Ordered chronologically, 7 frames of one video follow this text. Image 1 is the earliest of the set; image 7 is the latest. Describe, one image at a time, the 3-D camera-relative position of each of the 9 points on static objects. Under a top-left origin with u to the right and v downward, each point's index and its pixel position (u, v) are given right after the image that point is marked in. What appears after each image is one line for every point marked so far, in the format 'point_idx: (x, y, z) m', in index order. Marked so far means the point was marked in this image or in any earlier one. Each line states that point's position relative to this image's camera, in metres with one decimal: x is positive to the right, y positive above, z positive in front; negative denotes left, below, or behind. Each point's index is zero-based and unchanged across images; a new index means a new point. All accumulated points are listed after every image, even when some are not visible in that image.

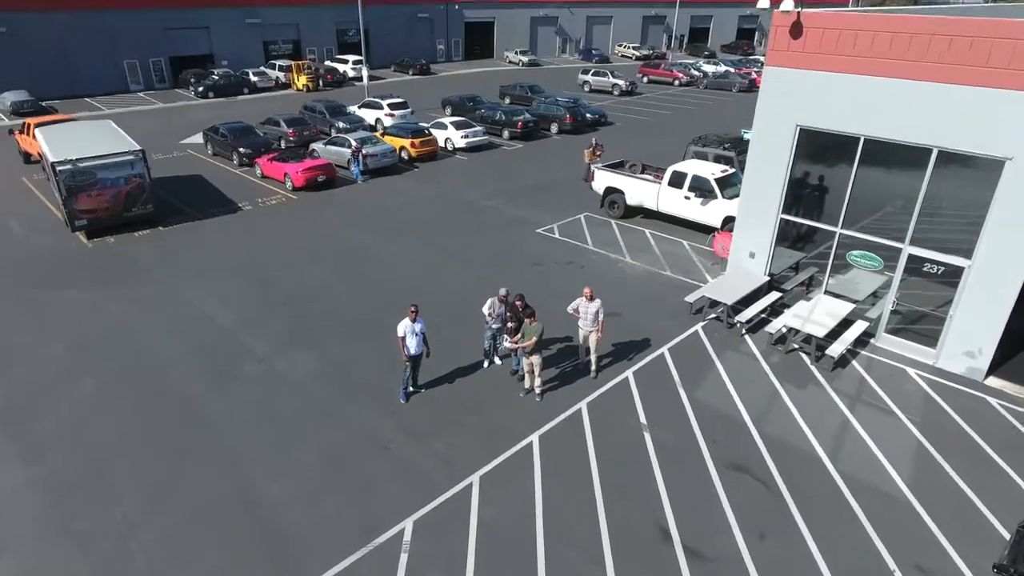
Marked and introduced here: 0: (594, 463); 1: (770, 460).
0: (+1.3, -2.6, +9.7) m
1: (+3.9, -2.6, +9.7) m
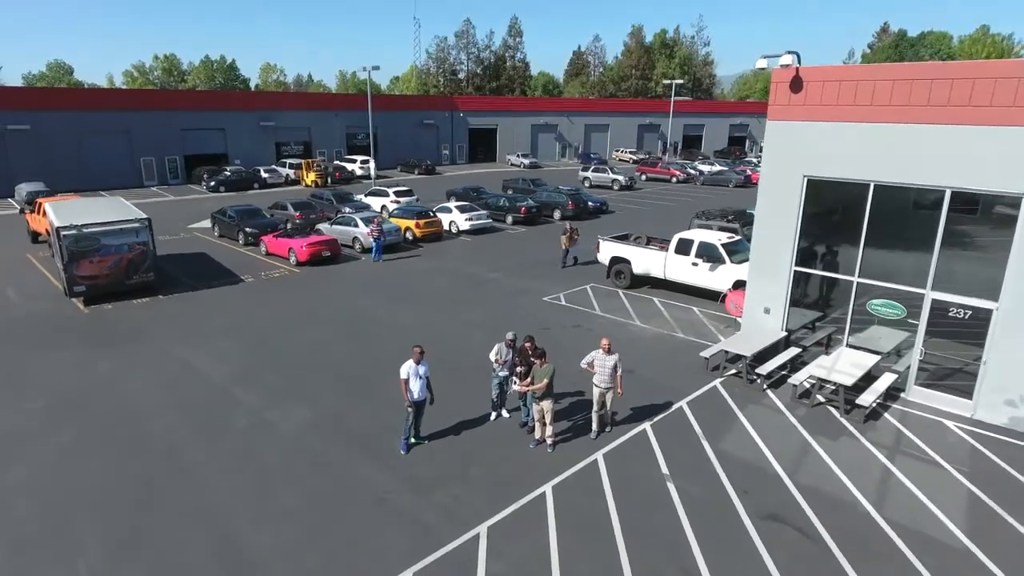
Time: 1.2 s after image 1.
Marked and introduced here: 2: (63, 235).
0: (+1.4, -3.1, +8.7) m
1: (+4.1, -3.0, +8.7) m
2: (-11.6, +1.4, +16.6) m
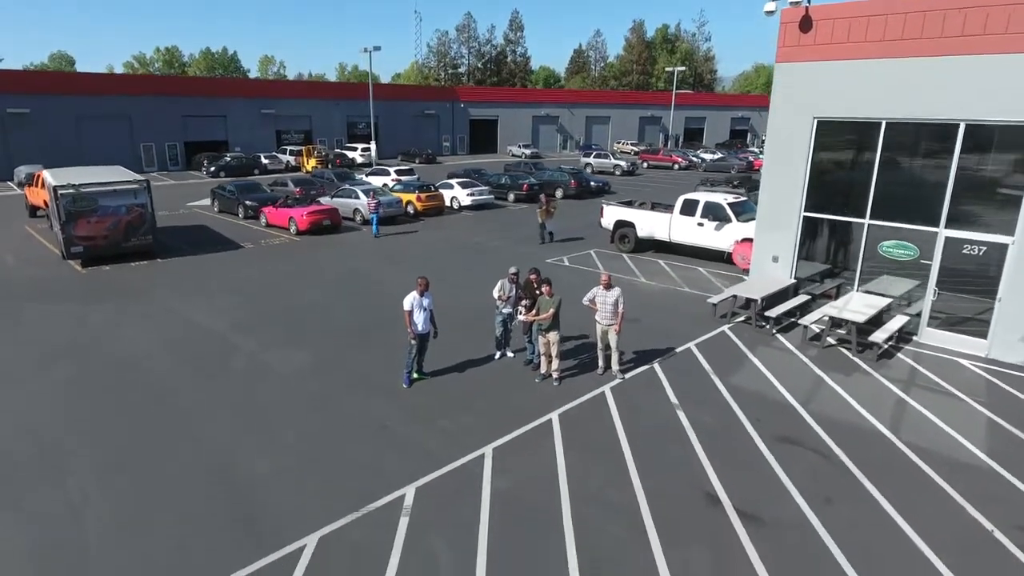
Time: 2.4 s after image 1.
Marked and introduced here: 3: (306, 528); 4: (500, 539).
0: (+1.5, -2.0, +8.5) m
1: (+4.2, -1.9, +8.5) m
2: (-11.6, +2.4, +16.3) m
3: (-2.2, -2.5, +6.8) m
4: (-0.1, -2.6, +6.7) m
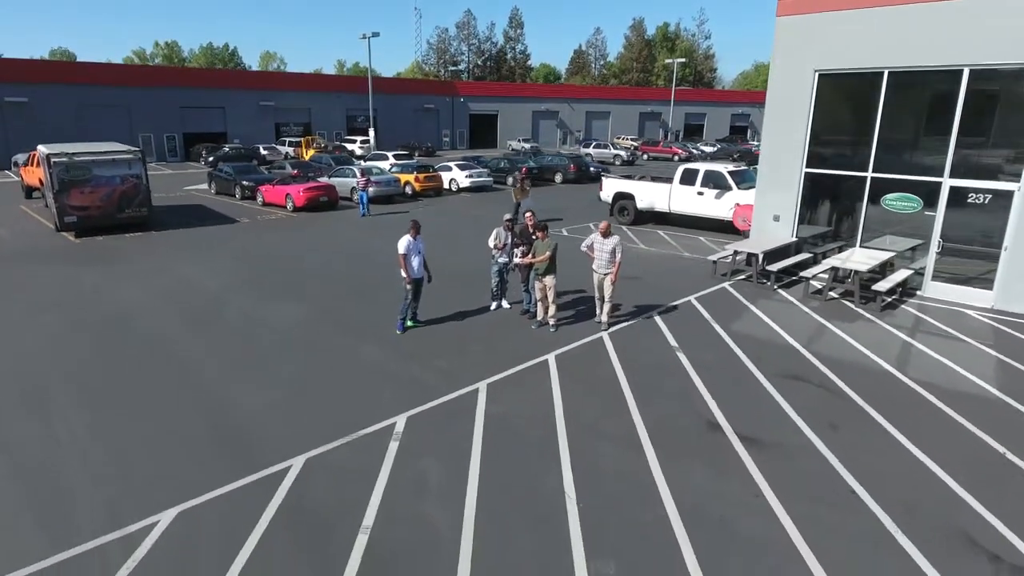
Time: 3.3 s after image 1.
0: (+1.4, -1.1, +8.3) m
1: (+4.1, -1.1, +8.3) m
2: (-11.6, +3.2, +16.2) m
3: (-2.2, -1.7, +6.6) m
4: (-0.2, -1.7, +6.5) m
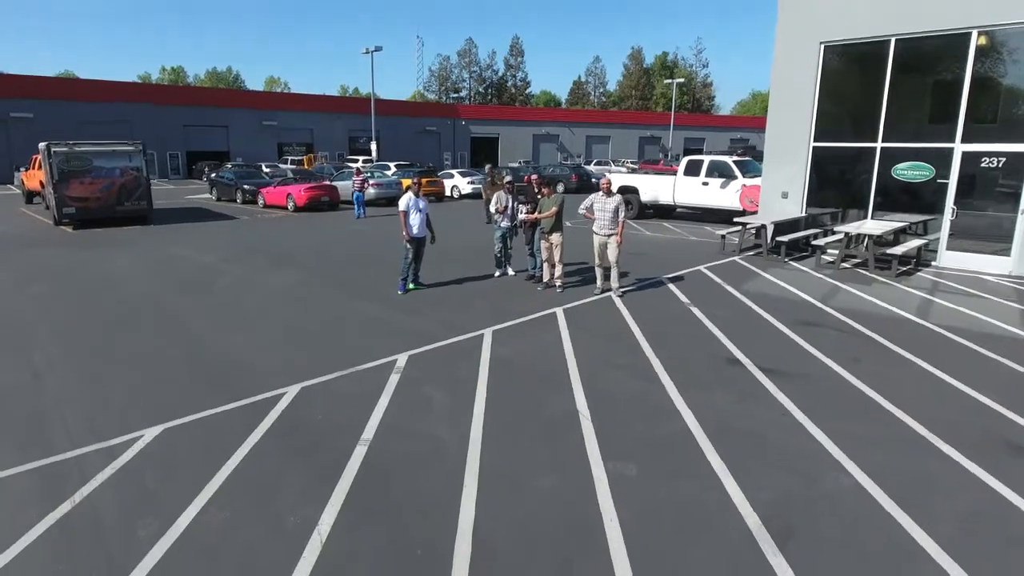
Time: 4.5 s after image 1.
0: (+1.5, -0.5, +7.9) m
1: (+4.2, -0.4, +7.9) m
2: (-11.5, +3.4, +16.1) m
3: (-2.2, -0.9, +6.2) m
4: (-0.1, -1.0, +6.1) m
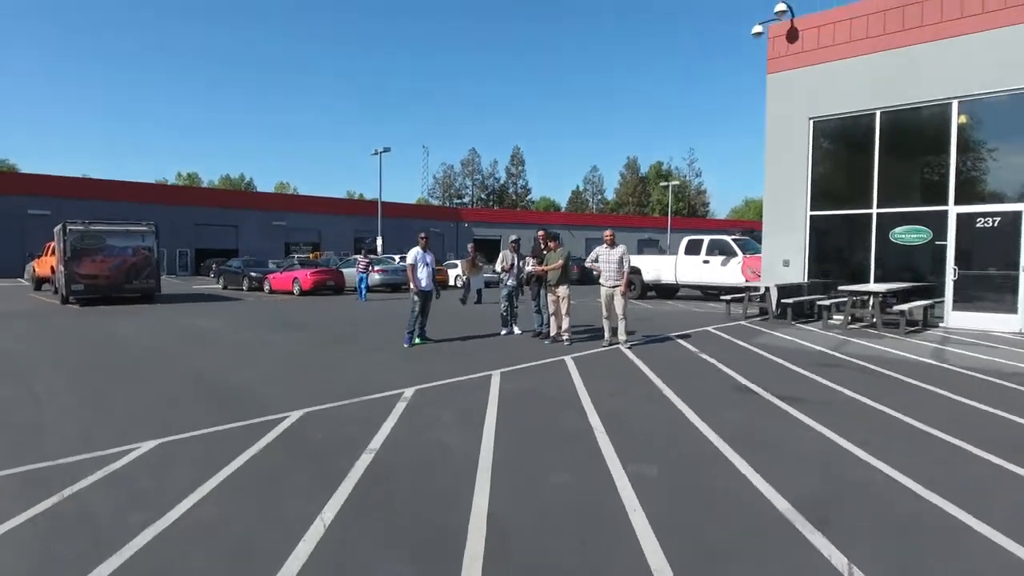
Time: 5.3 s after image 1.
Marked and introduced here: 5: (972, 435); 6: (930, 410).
0: (+1.6, -1.0, +7.8) m
1: (+4.3, -0.9, +7.8) m
2: (-11.4, +1.5, +16.5) m
3: (-2.1, -1.2, +6.1) m
4: (0.0, -1.2, +5.9) m
5: (+3.7, -1.2, +5.2) m
6: (+3.8, -1.1, +5.9) m
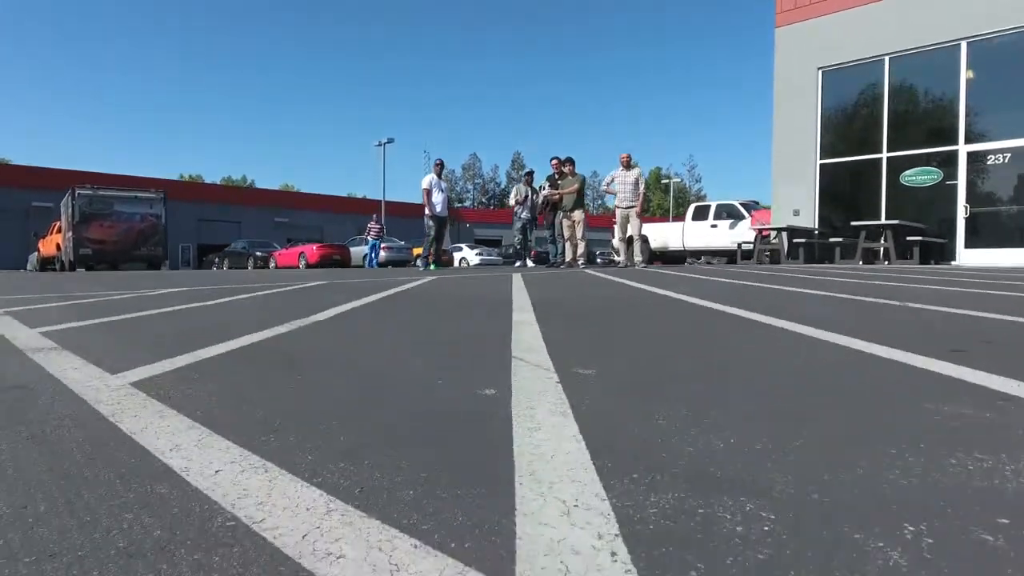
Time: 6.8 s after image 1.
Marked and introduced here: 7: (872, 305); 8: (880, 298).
0: (+1.8, +0.1, +7.8) m
1: (+4.5, +0.2, +7.8) m
2: (-11.2, +2.4, +16.5) m
3: (-1.8, 0.0, +6.1) m
4: (+0.2, 0.0, +5.9) m
5: (+4.0, 0.0, +5.2) m
6: (+4.0, +0.1, +5.9) m
7: (+2.7, -0.1, +4.7) m
8: (+3.1, 0.0, +5.1) m
